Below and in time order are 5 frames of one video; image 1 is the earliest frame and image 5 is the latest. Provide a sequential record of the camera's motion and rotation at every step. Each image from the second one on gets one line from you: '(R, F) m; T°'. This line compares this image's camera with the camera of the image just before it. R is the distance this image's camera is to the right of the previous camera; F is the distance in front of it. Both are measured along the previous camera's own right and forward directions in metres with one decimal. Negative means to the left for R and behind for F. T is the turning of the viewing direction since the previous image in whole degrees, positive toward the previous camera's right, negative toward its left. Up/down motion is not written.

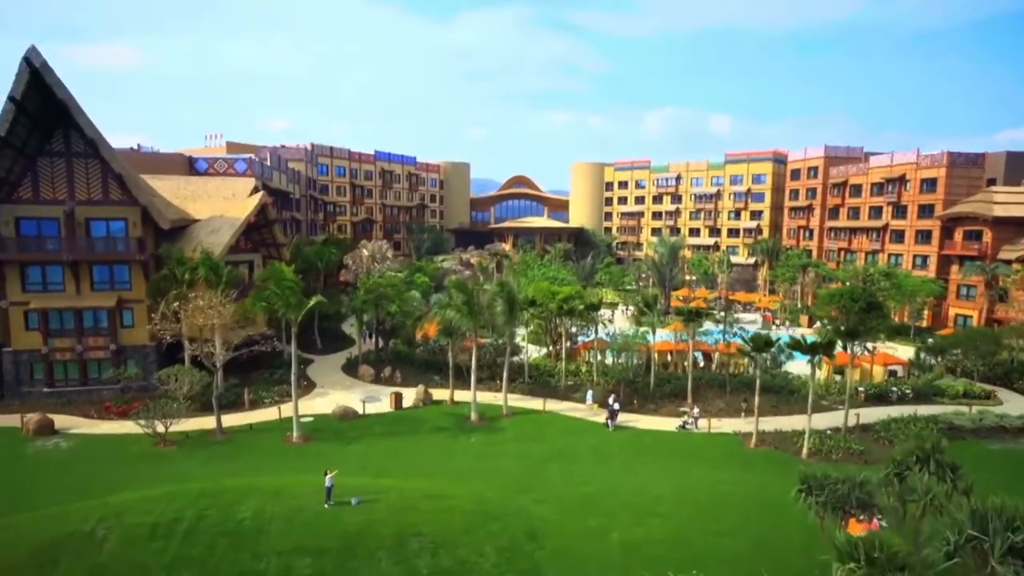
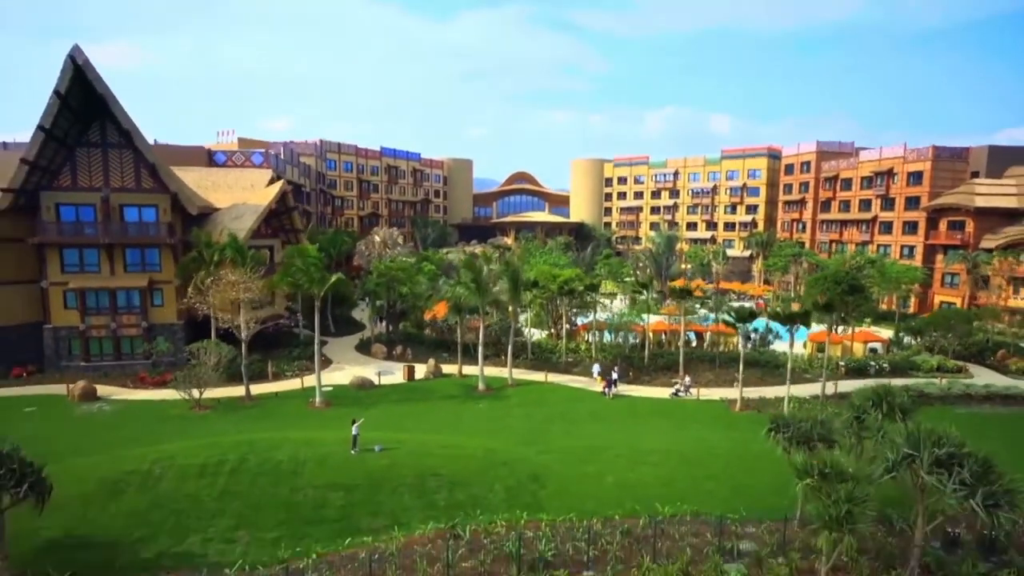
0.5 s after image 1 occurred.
(-0.2, -2.1) m; 0°
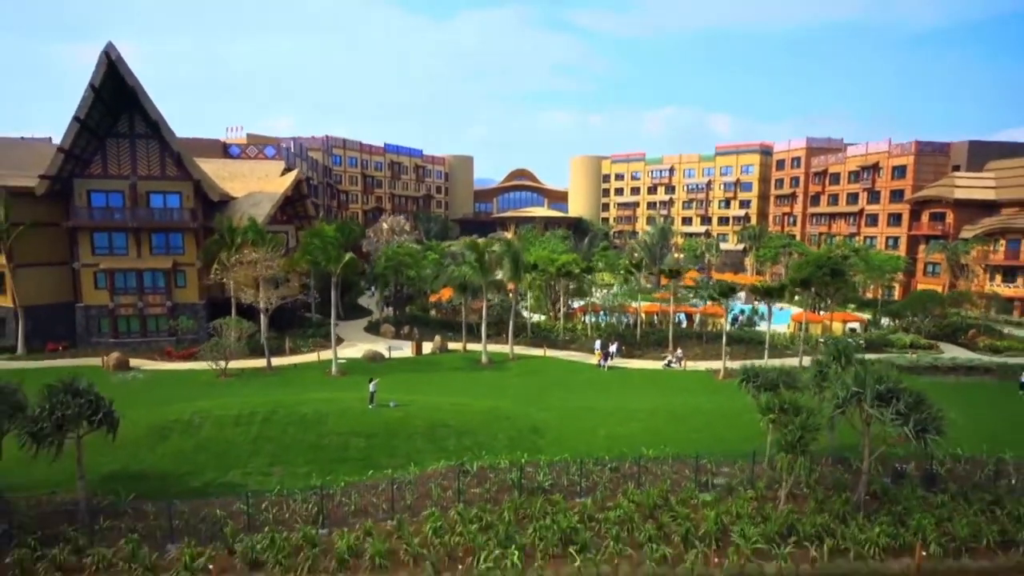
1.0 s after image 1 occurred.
(-0.1, -2.1) m; 0°
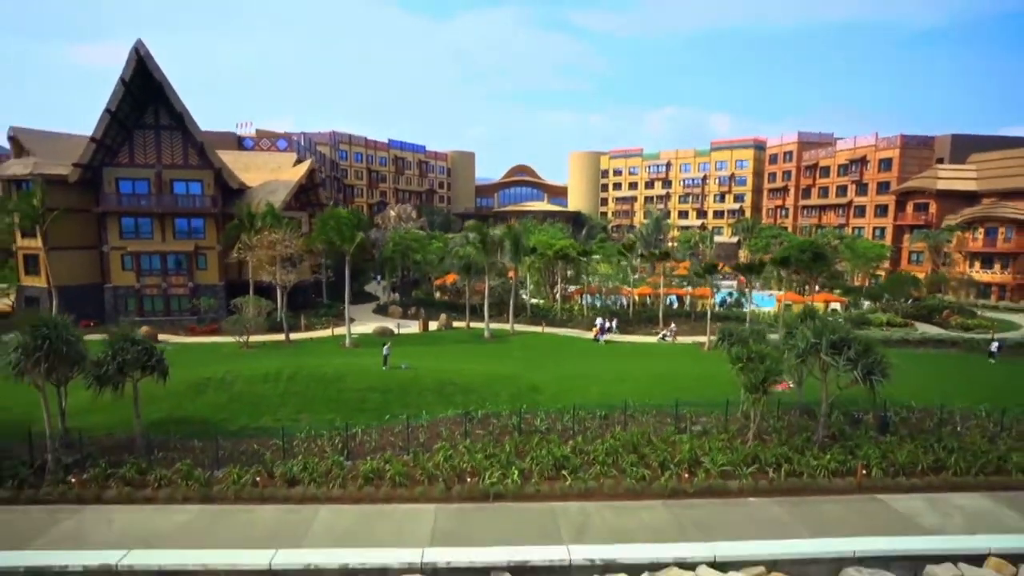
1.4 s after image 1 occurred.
(0.0, -2.2) m; 0°
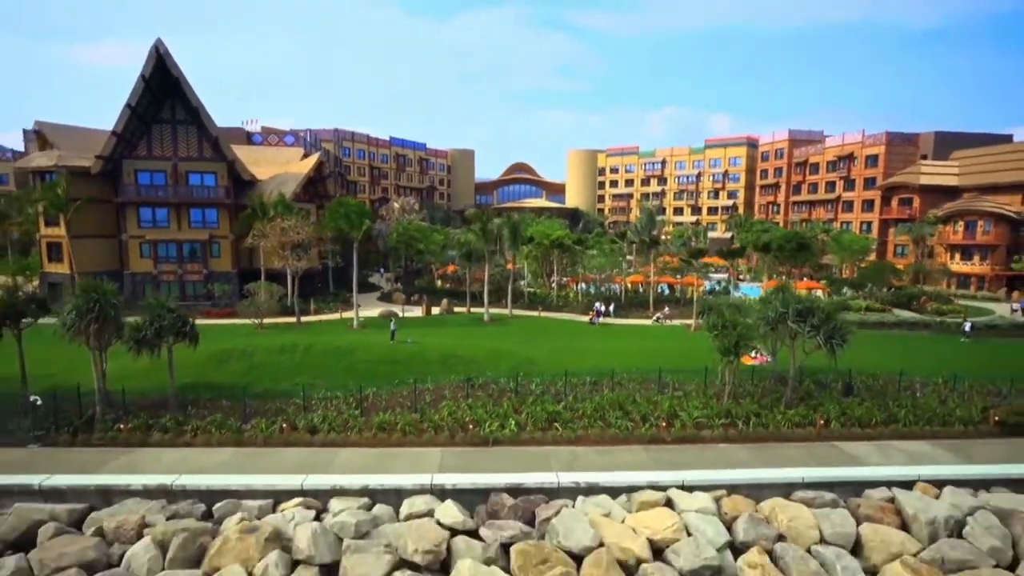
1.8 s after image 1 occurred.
(+0.1, -1.9) m; 0°
